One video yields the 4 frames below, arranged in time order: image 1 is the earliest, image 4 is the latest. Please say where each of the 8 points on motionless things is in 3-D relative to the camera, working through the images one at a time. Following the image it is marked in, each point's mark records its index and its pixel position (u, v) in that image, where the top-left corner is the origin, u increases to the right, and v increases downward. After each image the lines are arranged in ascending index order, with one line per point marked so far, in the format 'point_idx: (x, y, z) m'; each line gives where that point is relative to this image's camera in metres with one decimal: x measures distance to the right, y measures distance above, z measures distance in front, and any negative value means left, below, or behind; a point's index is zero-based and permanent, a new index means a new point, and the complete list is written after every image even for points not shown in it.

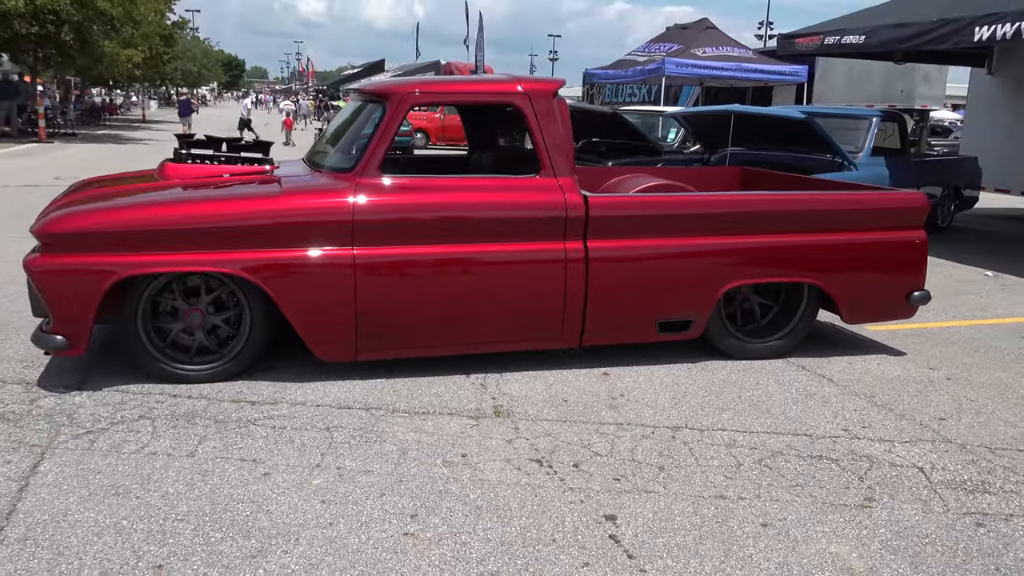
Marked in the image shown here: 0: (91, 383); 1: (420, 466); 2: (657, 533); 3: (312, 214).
0: (-2.0, -0.5, +4.1) m
1: (-0.4, -0.7, +3.4) m
2: (+0.5, -0.8, +2.9) m
3: (-0.9, +0.4, +4.1) m
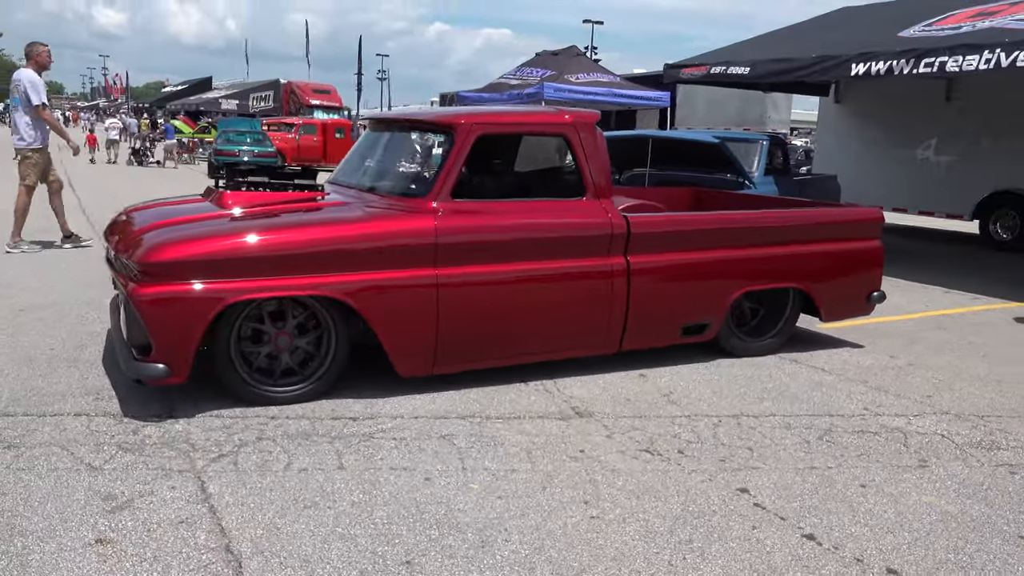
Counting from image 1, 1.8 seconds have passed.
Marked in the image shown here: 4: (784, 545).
0: (-1.6, -0.6, +4.1) m
1: (+0.2, -0.8, +3.7) m
2: (+1.1, -0.9, +3.5) m
3: (-0.6, +0.3, +4.4) m
4: (+1.0, -0.9, +3.1) m
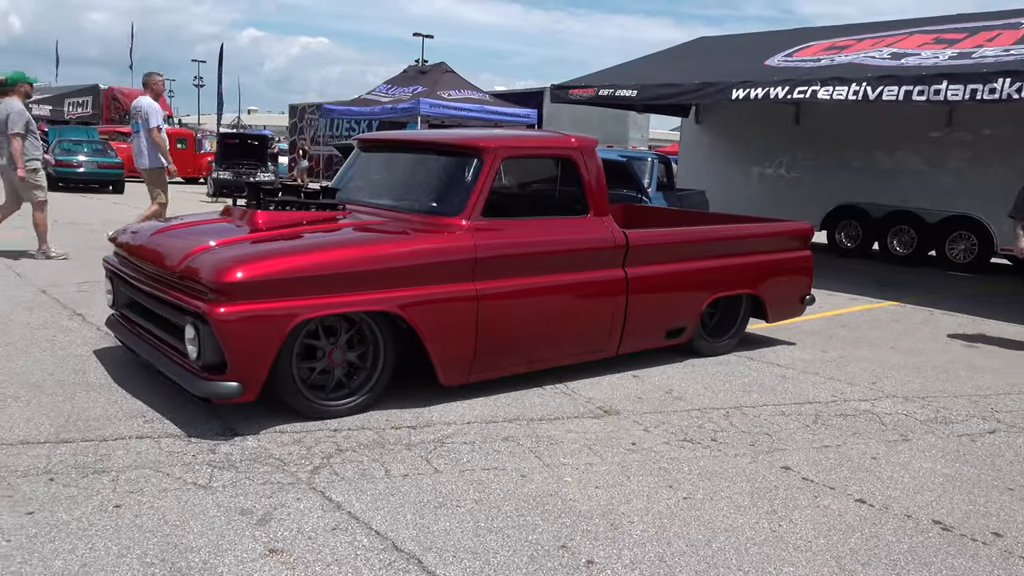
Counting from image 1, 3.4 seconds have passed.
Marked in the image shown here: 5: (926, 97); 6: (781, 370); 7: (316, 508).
0: (-1.3, -0.7, +4.2) m
1: (+0.5, -0.8, +4.2) m
2: (+1.5, -0.9, +4.1) m
3: (-0.4, +0.2, +4.6) m
4: (+1.4, -0.9, +3.7) m
5: (+4.5, +2.0, +9.2) m
6: (+1.9, -0.6, +6.0) m
7: (-0.8, -0.9, +3.4) m
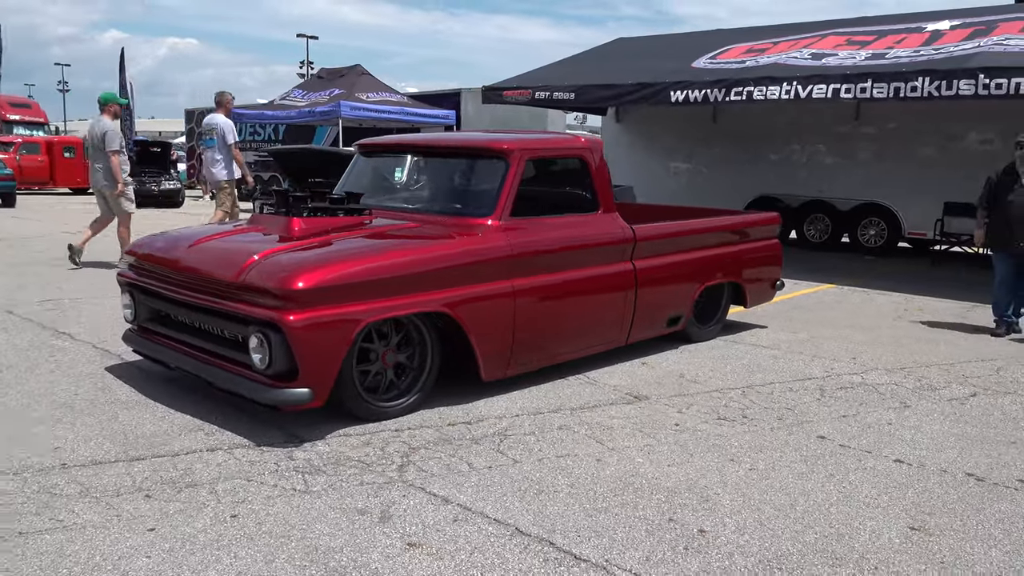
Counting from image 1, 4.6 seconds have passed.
0: (-1.0, -0.7, +4.2) m
1: (+0.8, -0.8, +4.4) m
2: (+1.8, -0.8, +4.5) m
3: (-0.2, +0.2, +4.8) m
4: (+1.8, -0.9, +4.1) m
5: (+4.0, +2.2, +9.9) m
6: (+1.9, -0.5, +6.4) m
7: (-0.4, -0.9, +3.5) m
